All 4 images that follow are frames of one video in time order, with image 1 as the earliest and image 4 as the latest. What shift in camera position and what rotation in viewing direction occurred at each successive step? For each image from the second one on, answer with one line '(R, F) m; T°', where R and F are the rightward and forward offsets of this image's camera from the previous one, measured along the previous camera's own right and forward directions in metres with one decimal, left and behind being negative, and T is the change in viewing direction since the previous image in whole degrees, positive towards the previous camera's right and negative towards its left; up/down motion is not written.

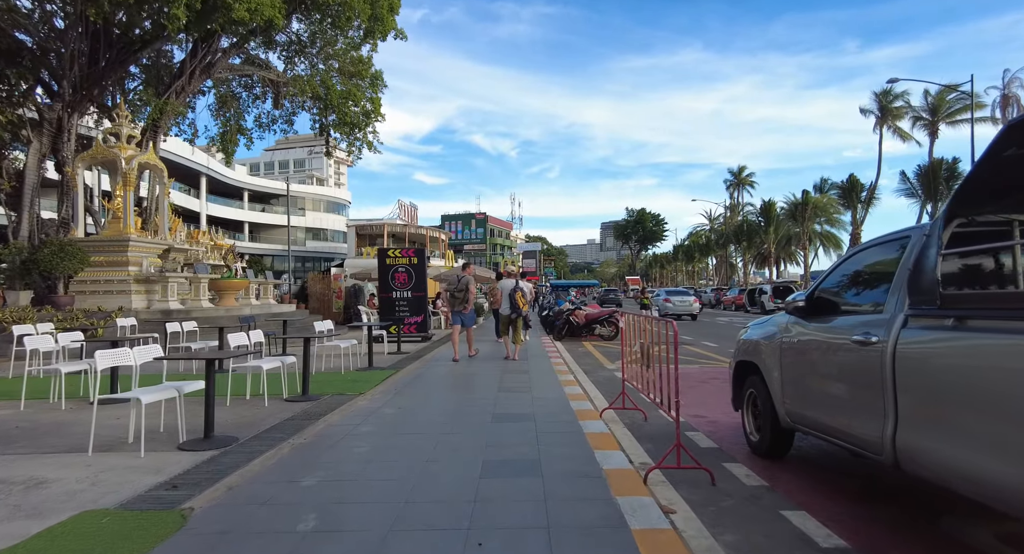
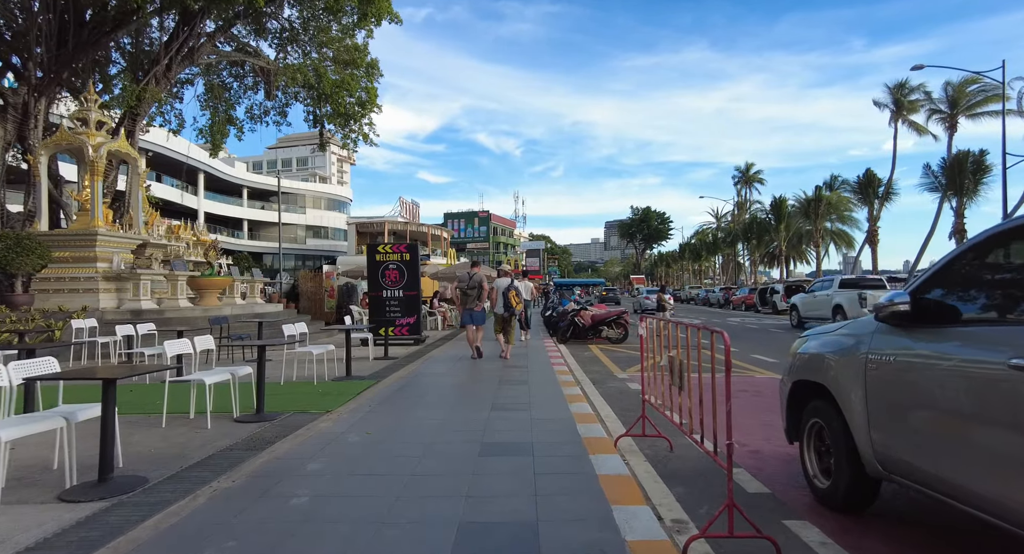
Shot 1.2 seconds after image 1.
(+0.1, +1.2) m; 0°
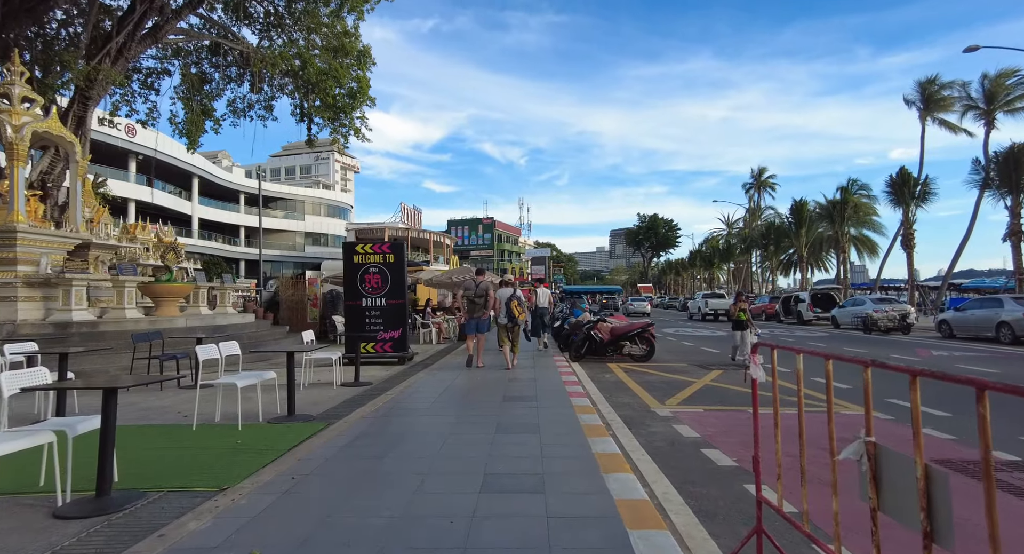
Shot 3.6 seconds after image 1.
(0.0, +2.4) m; -1°
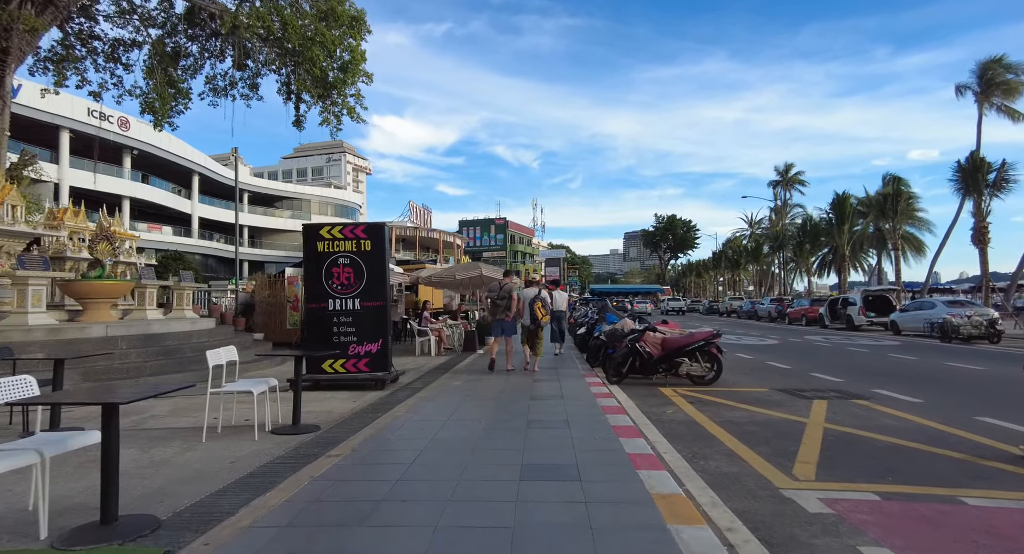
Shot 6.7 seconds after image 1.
(-0.1, +3.3) m; -1°
